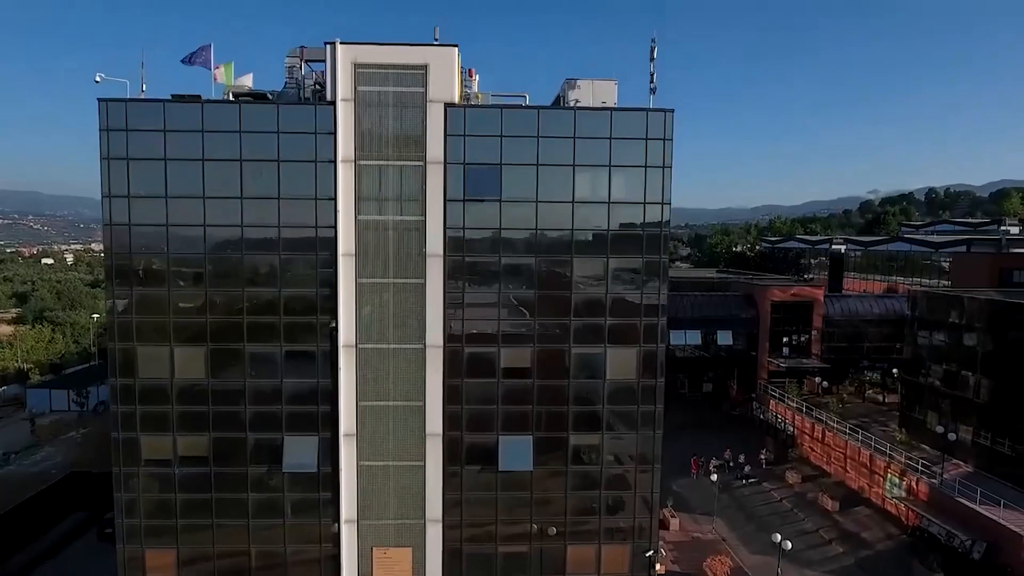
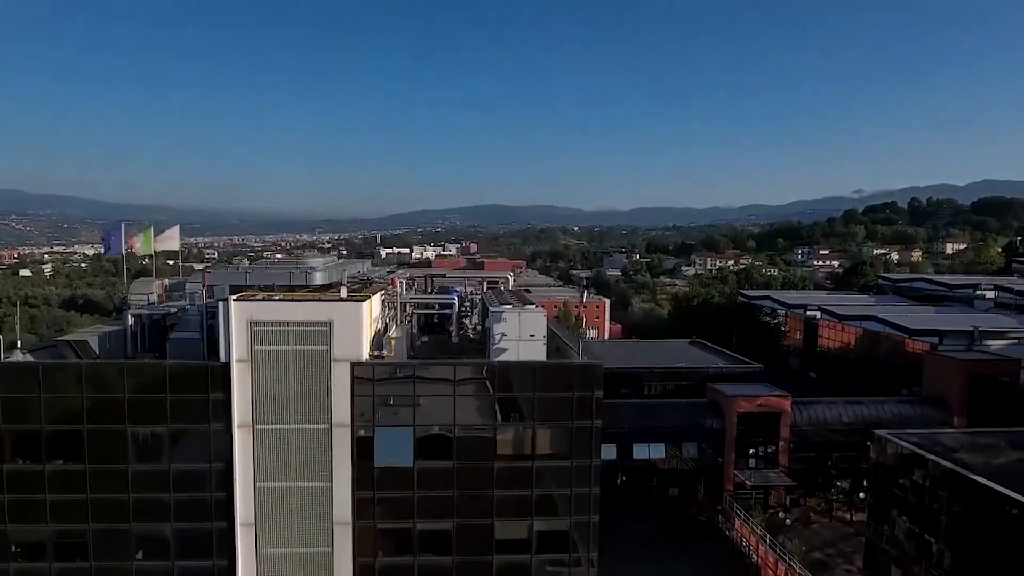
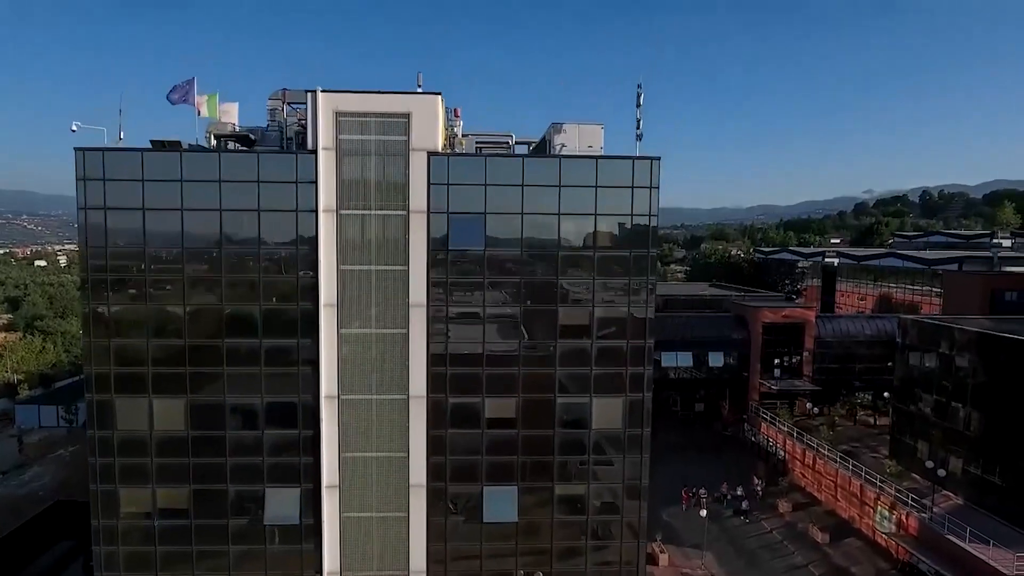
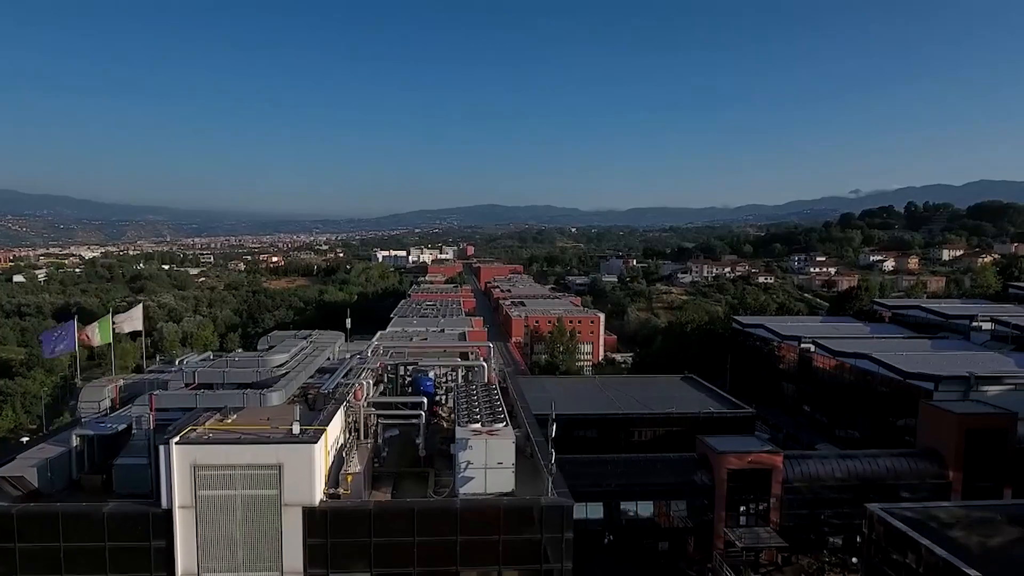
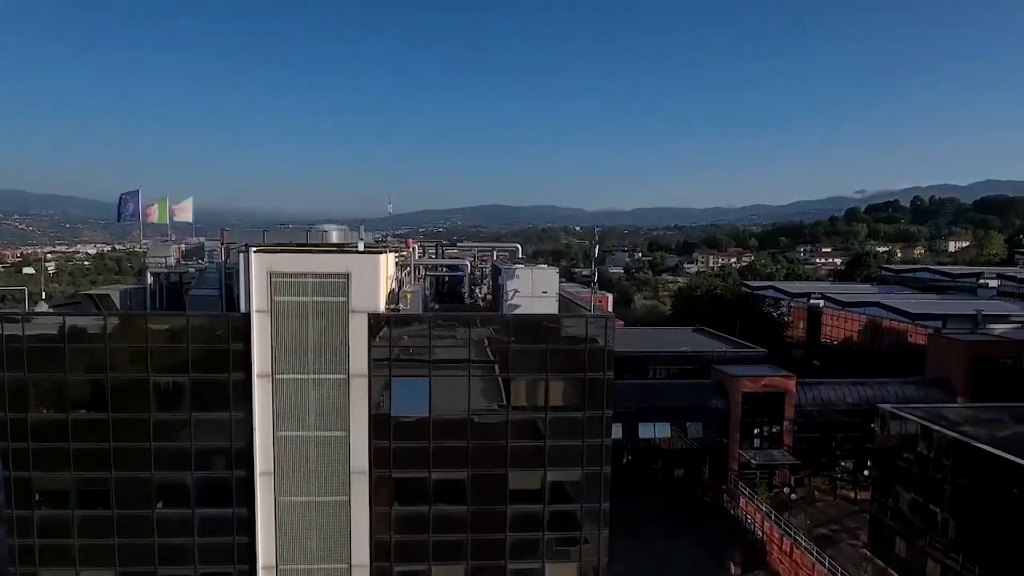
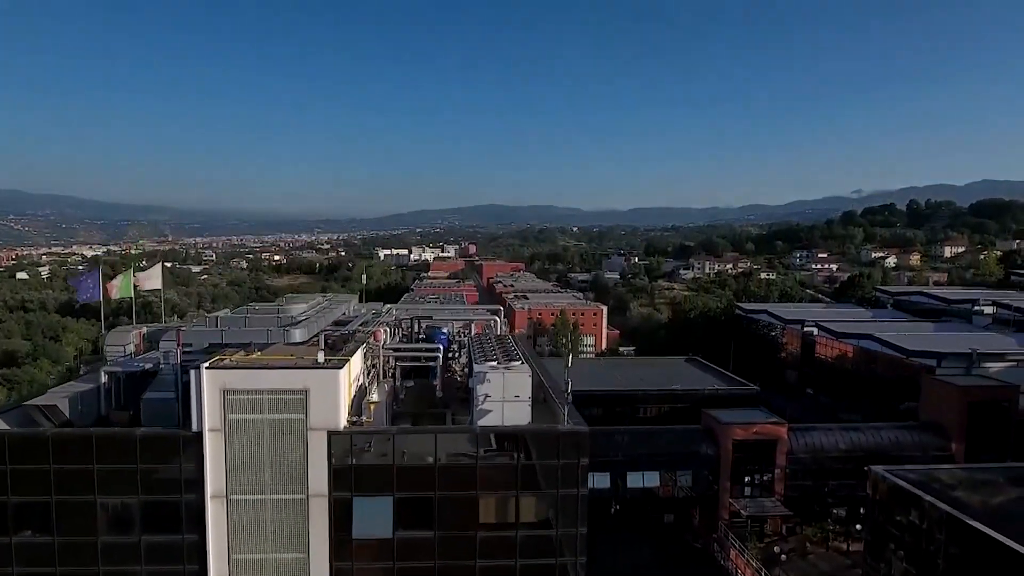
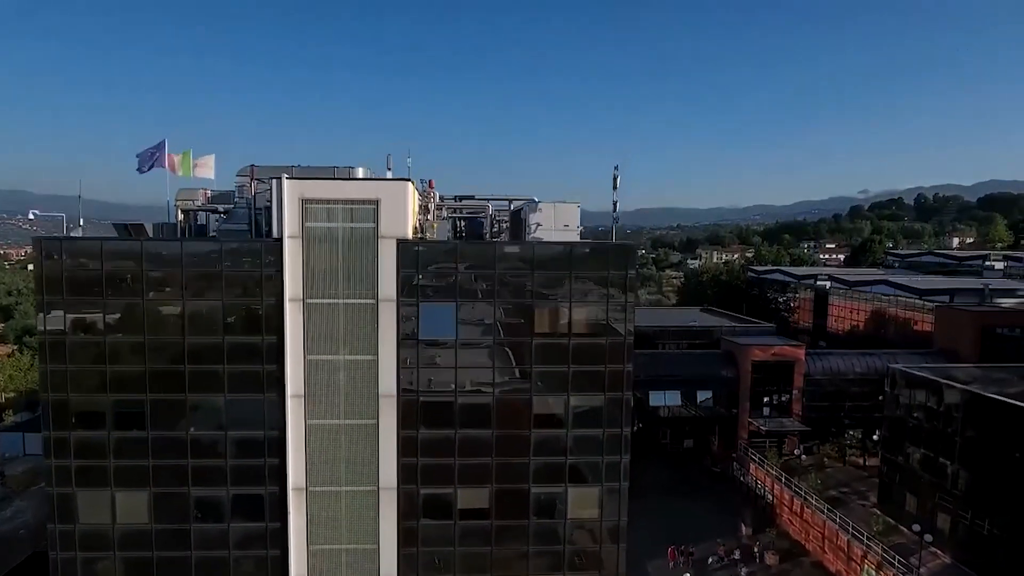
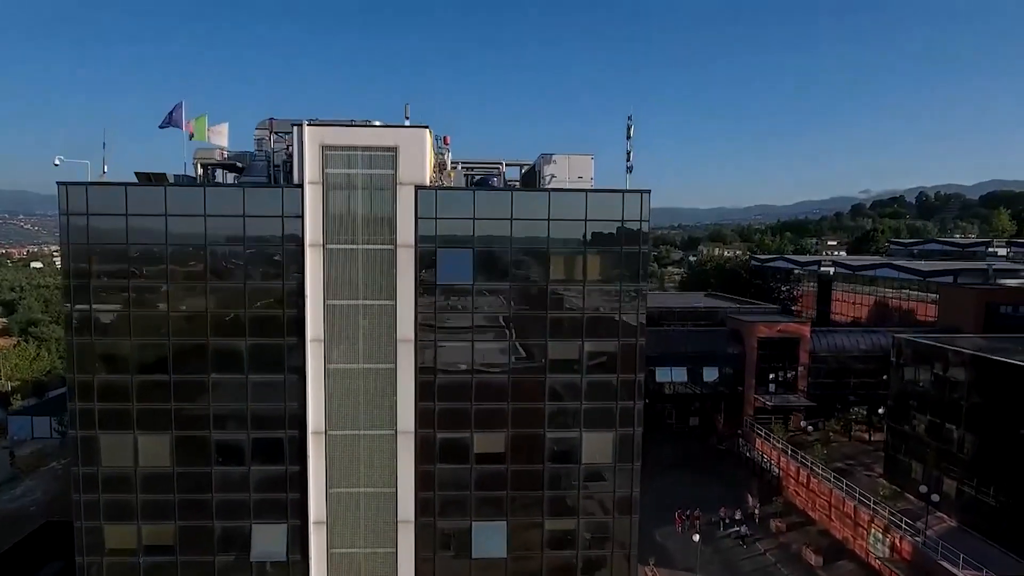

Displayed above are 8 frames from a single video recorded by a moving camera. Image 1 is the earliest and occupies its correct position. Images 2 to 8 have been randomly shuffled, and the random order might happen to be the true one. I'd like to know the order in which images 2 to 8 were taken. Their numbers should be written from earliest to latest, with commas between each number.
3, 8, 7, 5, 2, 6, 4
